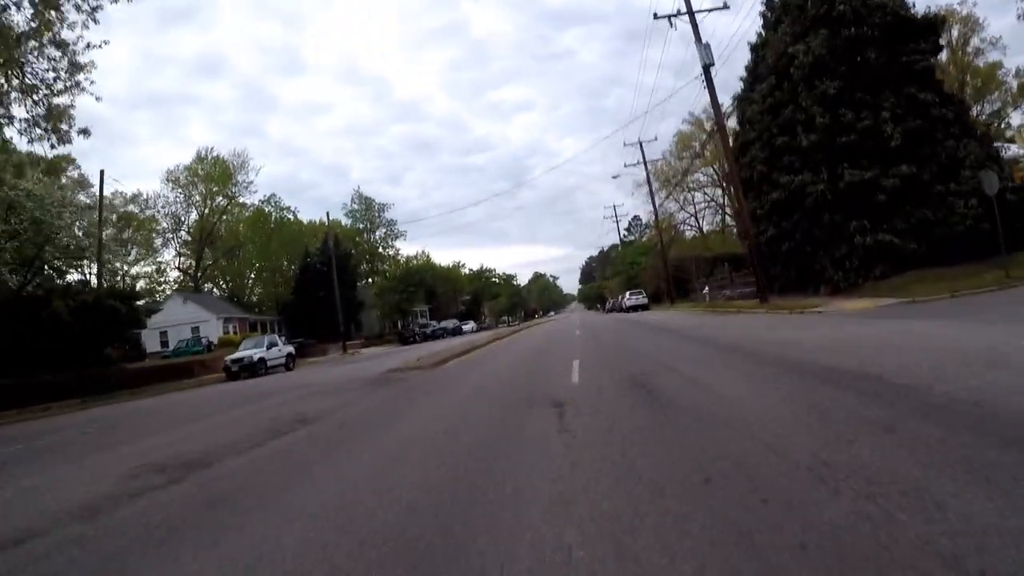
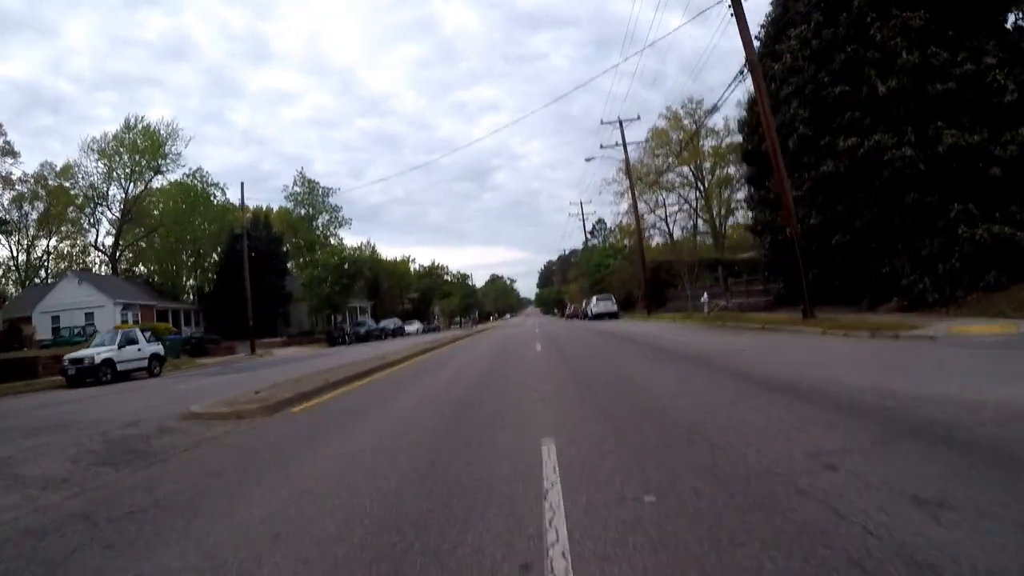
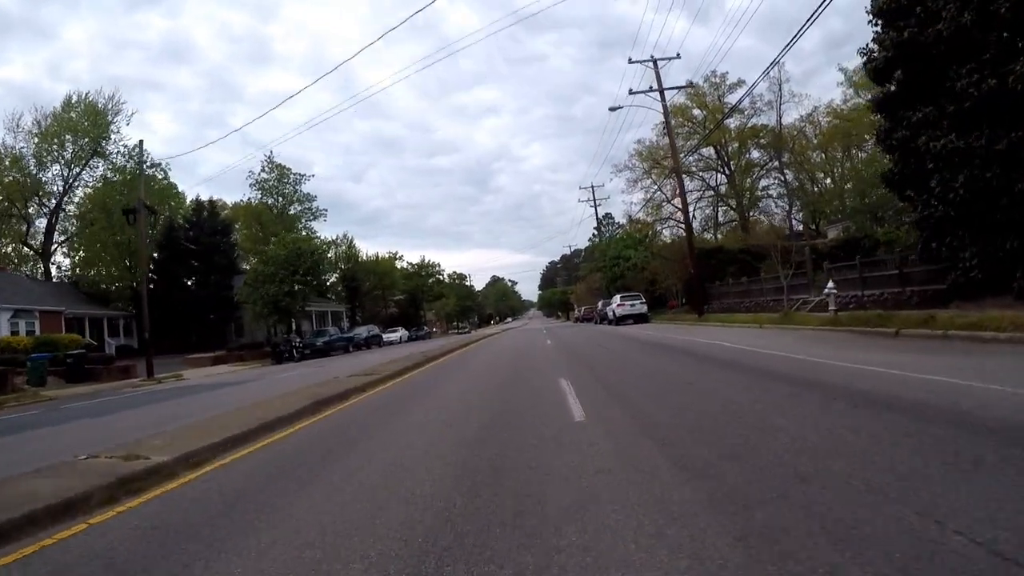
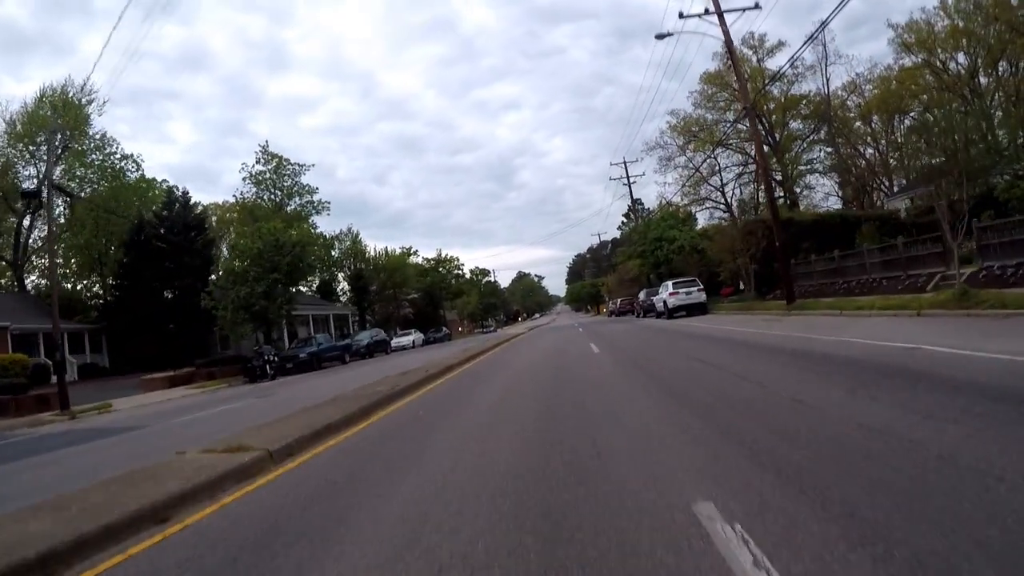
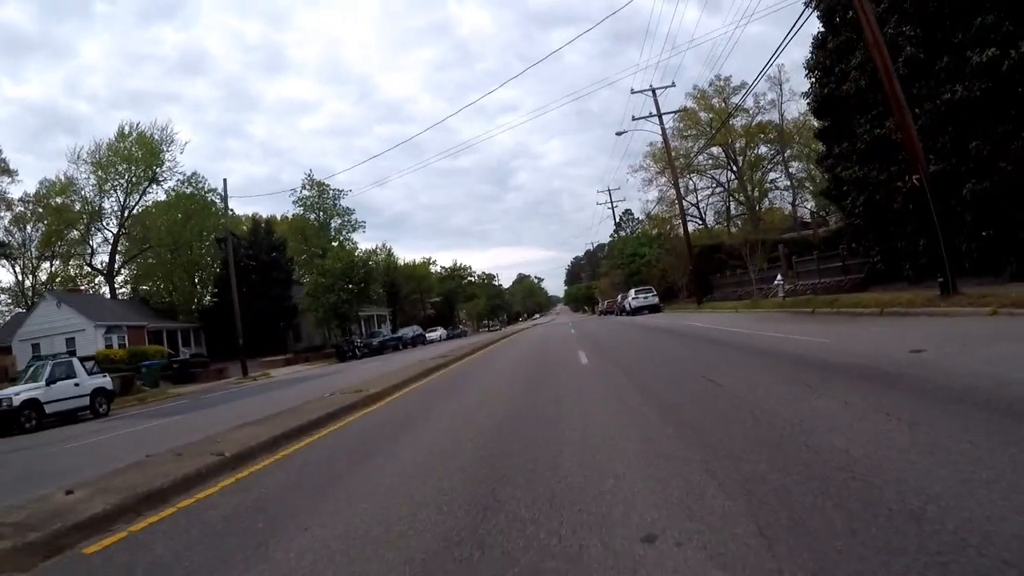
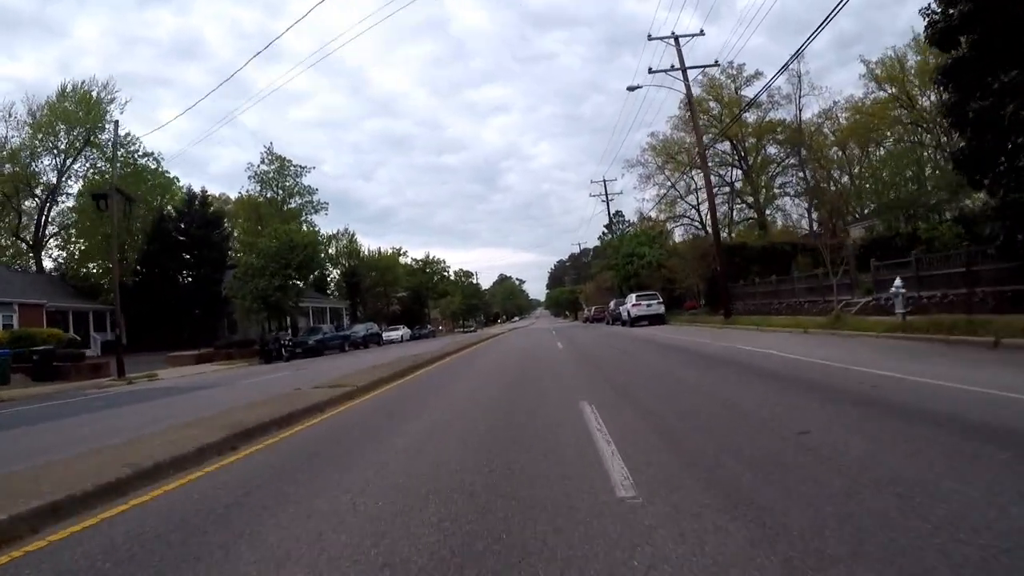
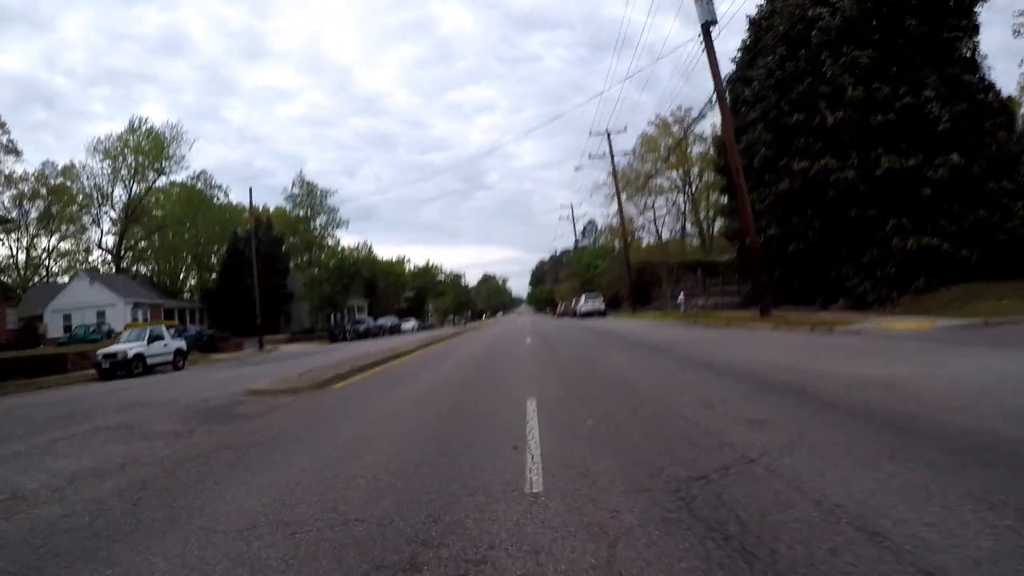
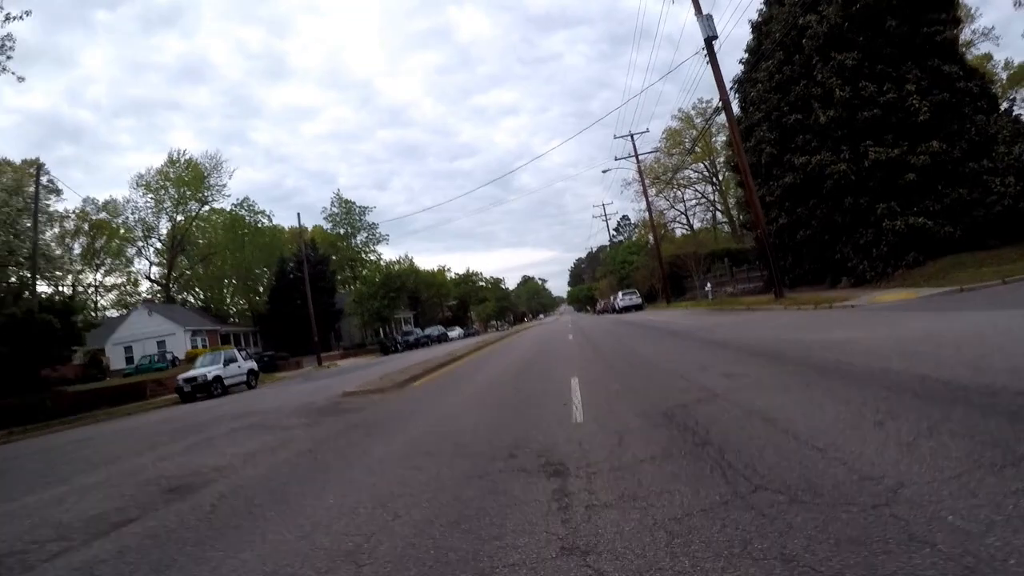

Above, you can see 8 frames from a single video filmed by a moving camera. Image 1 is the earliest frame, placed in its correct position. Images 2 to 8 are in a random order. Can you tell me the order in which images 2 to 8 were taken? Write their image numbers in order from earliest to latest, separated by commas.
8, 7, 2, 5, 3, 6, 4
